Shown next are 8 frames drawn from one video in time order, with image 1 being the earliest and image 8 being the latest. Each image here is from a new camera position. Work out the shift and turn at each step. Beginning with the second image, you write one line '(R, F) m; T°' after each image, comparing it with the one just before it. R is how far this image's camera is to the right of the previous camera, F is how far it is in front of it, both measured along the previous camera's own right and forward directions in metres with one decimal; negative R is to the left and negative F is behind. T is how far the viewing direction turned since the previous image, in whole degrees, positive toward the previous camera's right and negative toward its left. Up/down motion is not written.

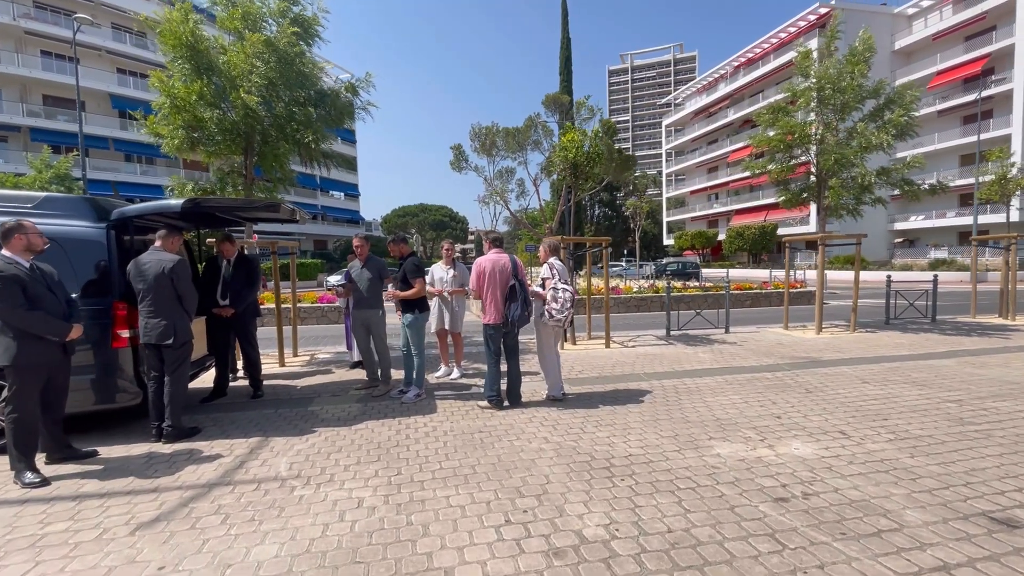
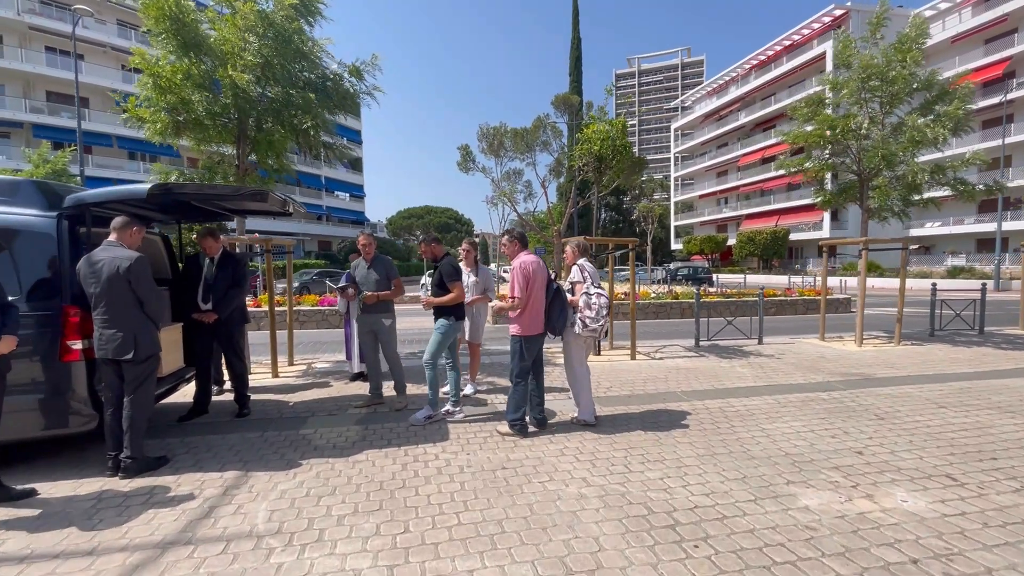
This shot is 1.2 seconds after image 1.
(-0.2, +0.9) m; 0°
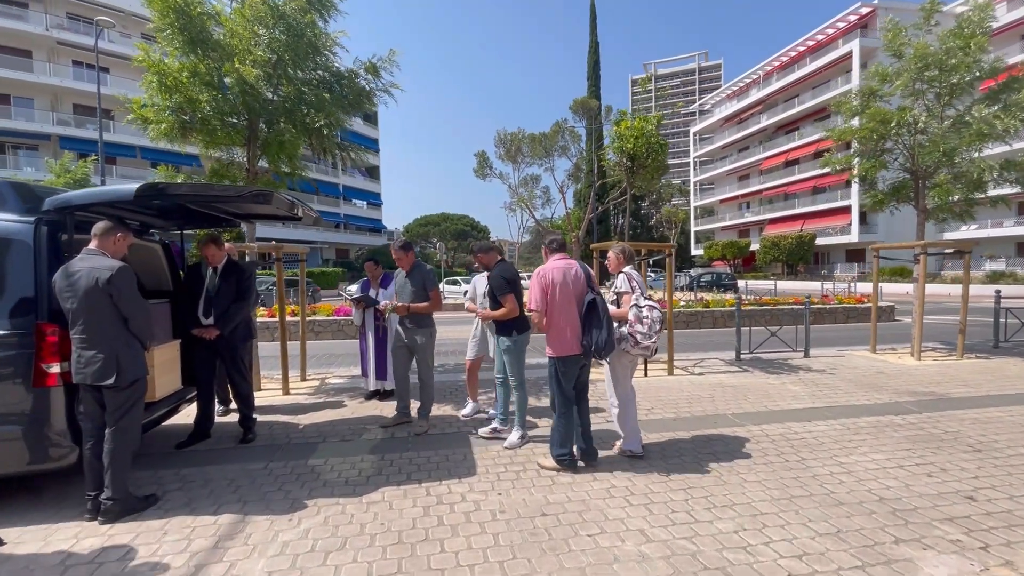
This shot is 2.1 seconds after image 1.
(-0.2, +0.6) m; -2°
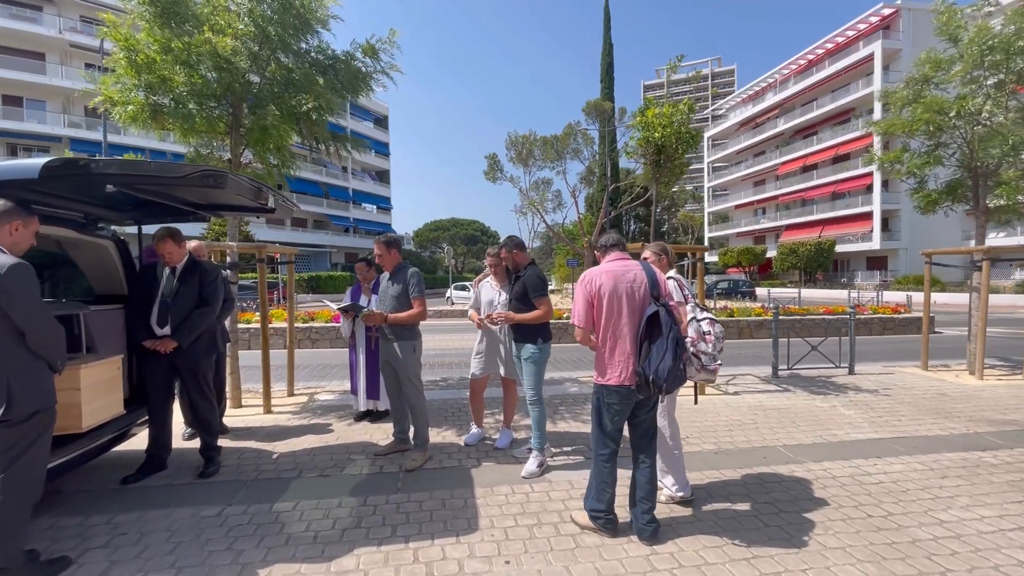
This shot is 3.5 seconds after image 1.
(0.0, +0.9) m; -1°
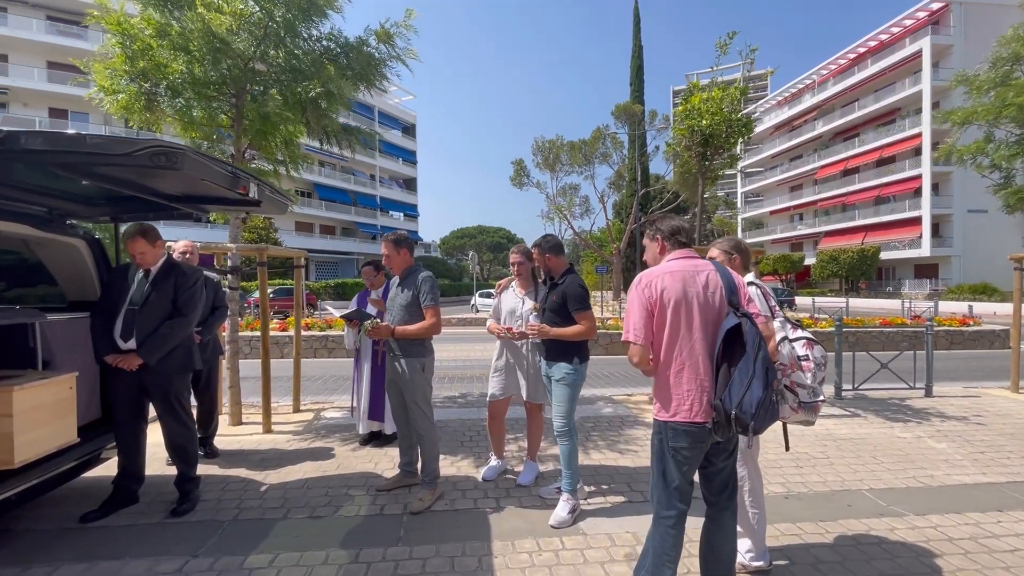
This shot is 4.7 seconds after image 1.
(0.0, +0.8) m; -3°
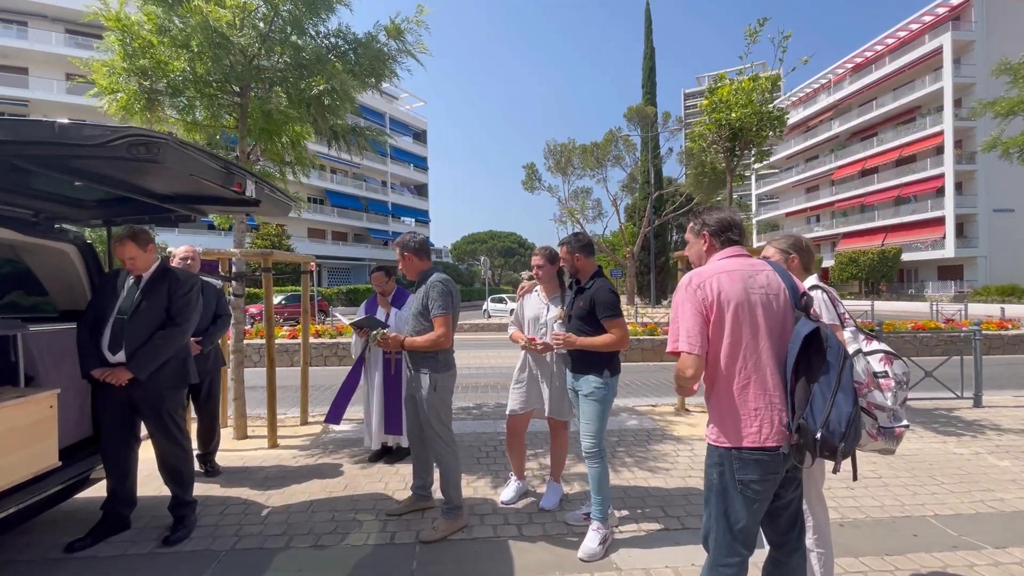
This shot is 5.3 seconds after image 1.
(-0.1, +0.4) m; -1°
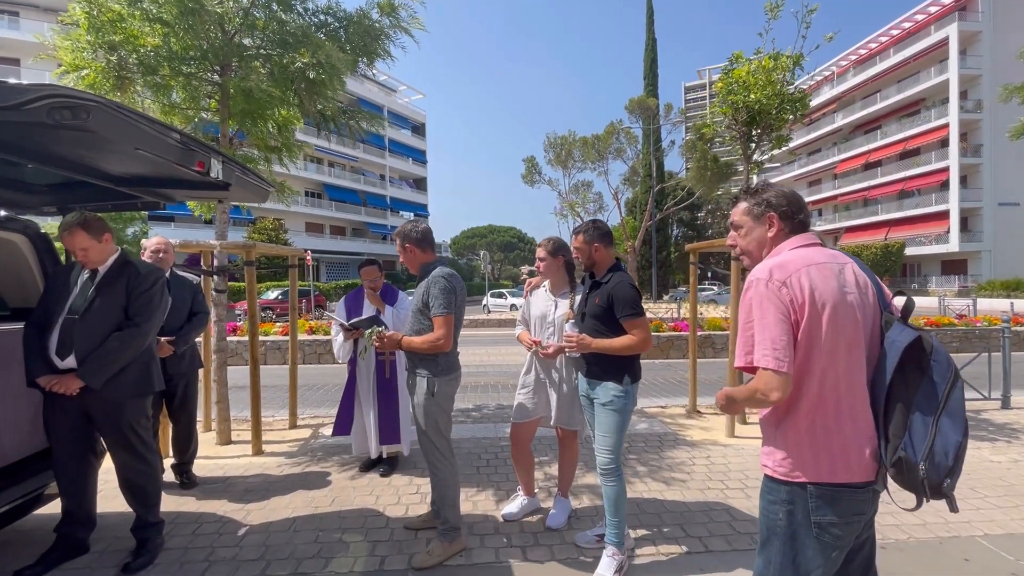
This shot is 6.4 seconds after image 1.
(0.0, +0.4) m; 0°
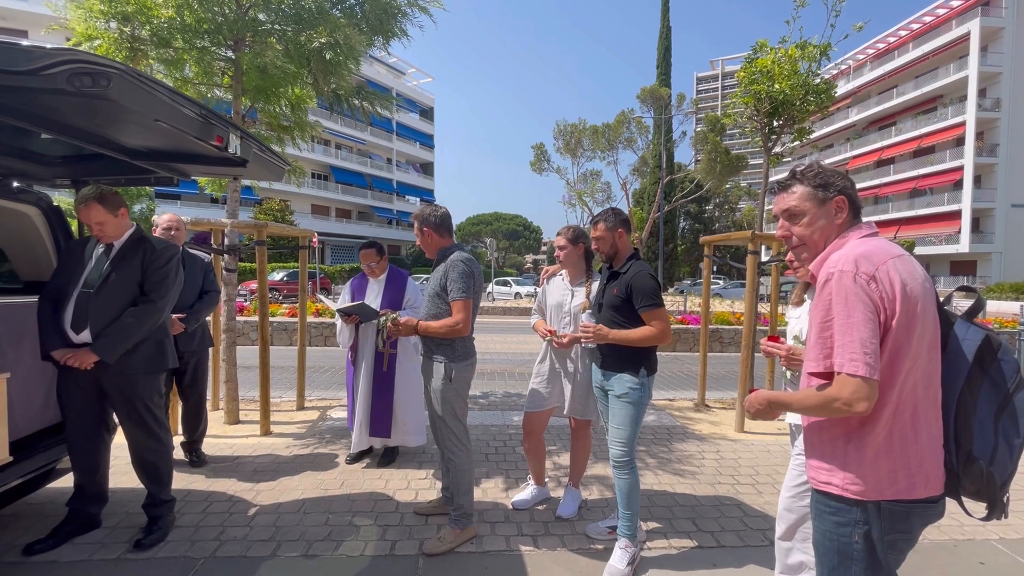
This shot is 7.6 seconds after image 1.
(-0.1, +0.1) m; 0°
